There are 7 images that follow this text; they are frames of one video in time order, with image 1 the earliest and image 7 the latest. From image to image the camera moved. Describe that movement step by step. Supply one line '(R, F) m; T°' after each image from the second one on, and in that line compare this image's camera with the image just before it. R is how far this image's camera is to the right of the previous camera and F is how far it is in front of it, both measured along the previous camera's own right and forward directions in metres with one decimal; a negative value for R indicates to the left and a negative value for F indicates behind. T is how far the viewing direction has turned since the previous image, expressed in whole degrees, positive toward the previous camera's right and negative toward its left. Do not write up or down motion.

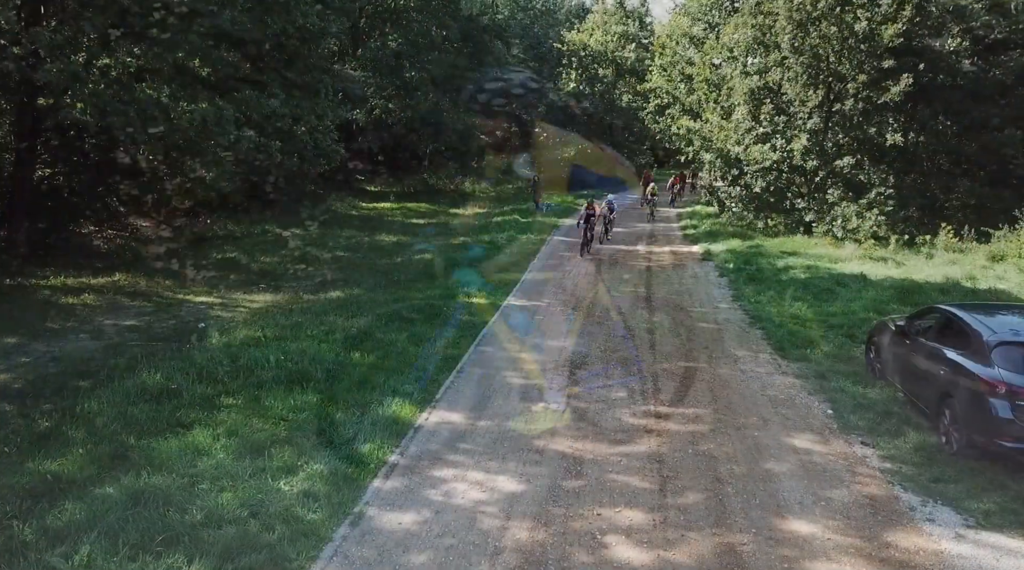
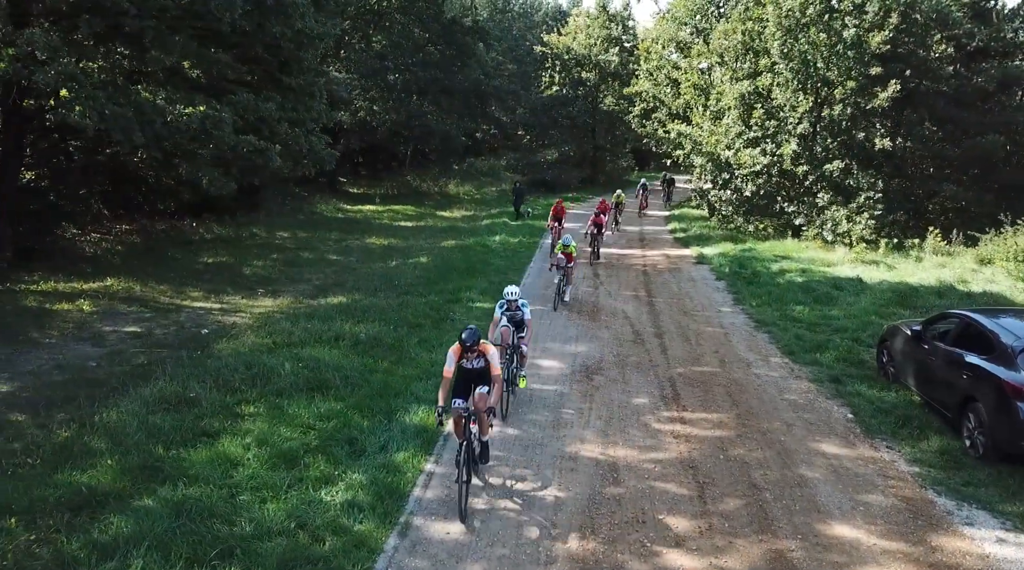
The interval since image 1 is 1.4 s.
(-0.7, 0.0) m; +2°
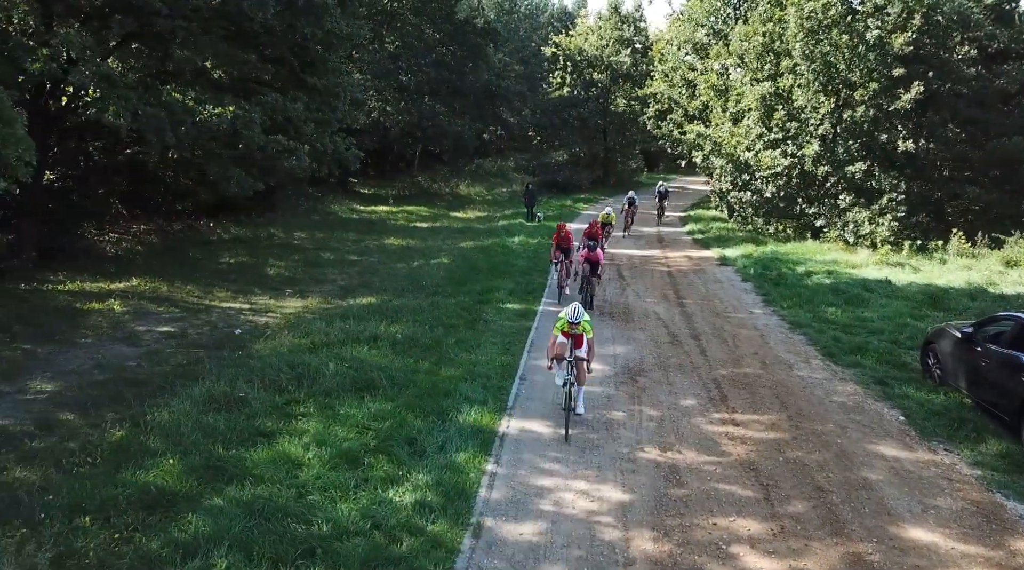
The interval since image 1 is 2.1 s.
(-0.7, 0.0) m; 0°
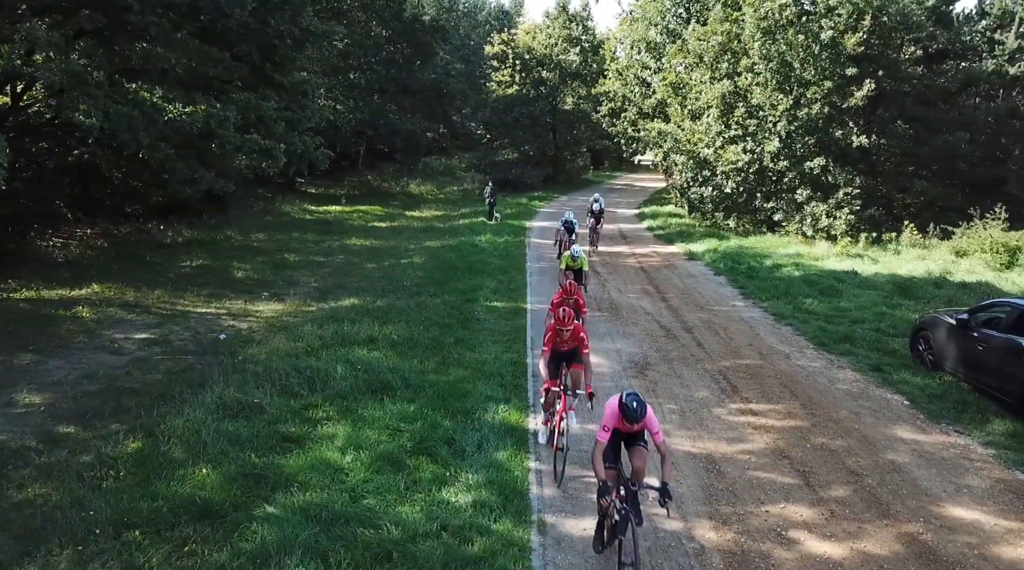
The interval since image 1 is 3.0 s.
(-1.1, 0.0) m; +5°
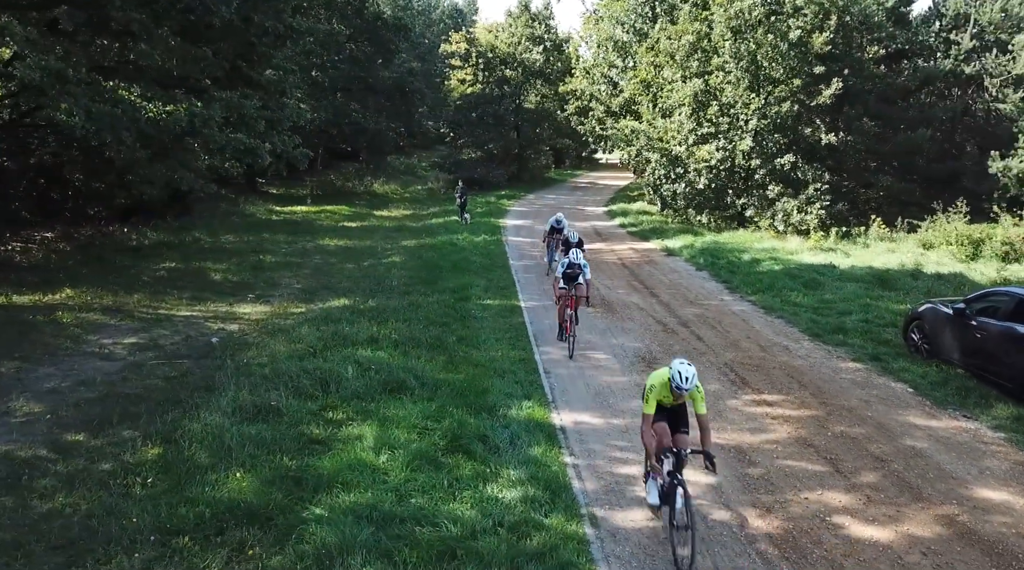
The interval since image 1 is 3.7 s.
(-0.9, 0.0) m; +3°
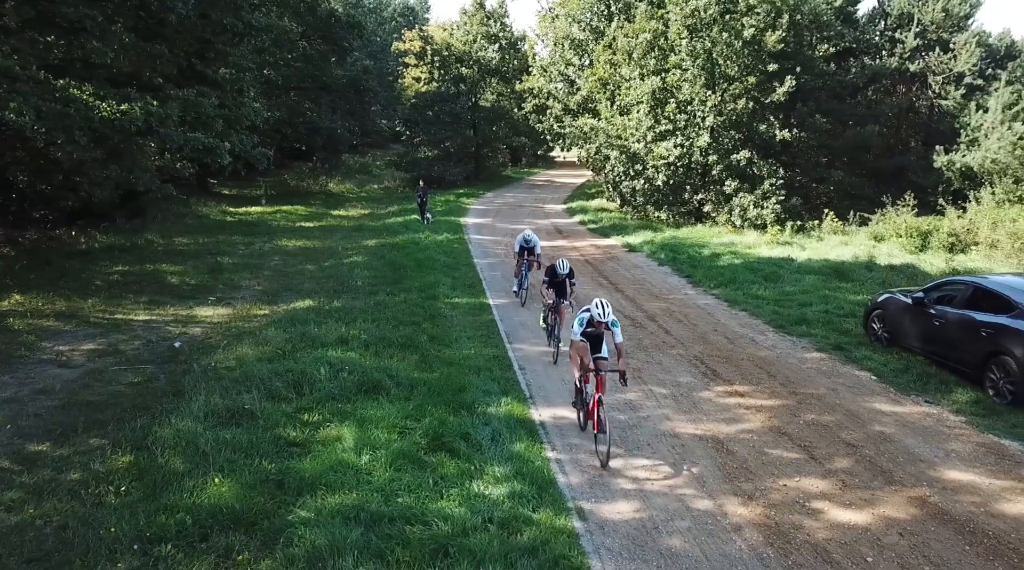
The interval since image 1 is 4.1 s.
(-0.3, 0.0) m; +3°
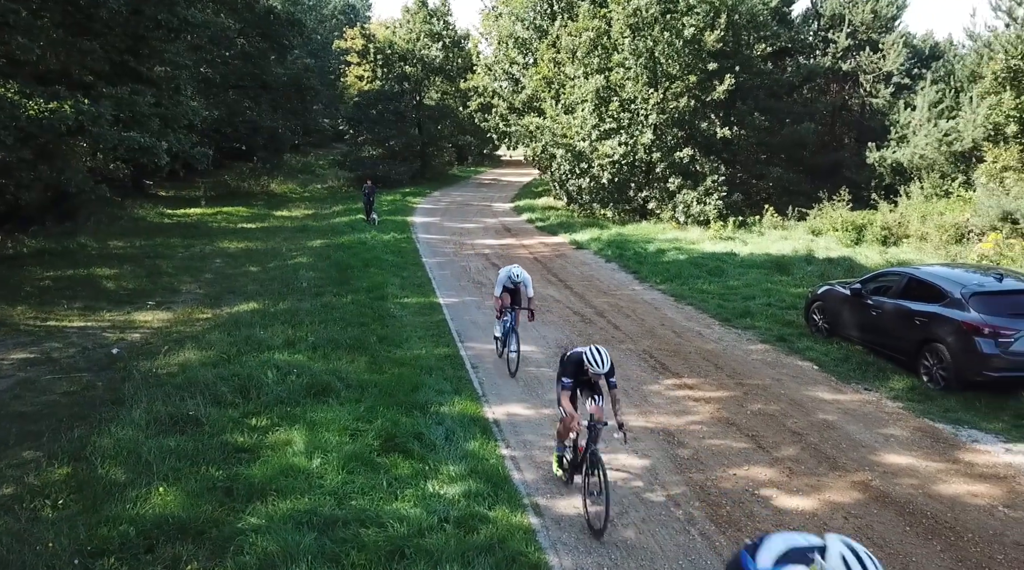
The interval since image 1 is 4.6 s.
(-0.1, 0.0) m; +3°
